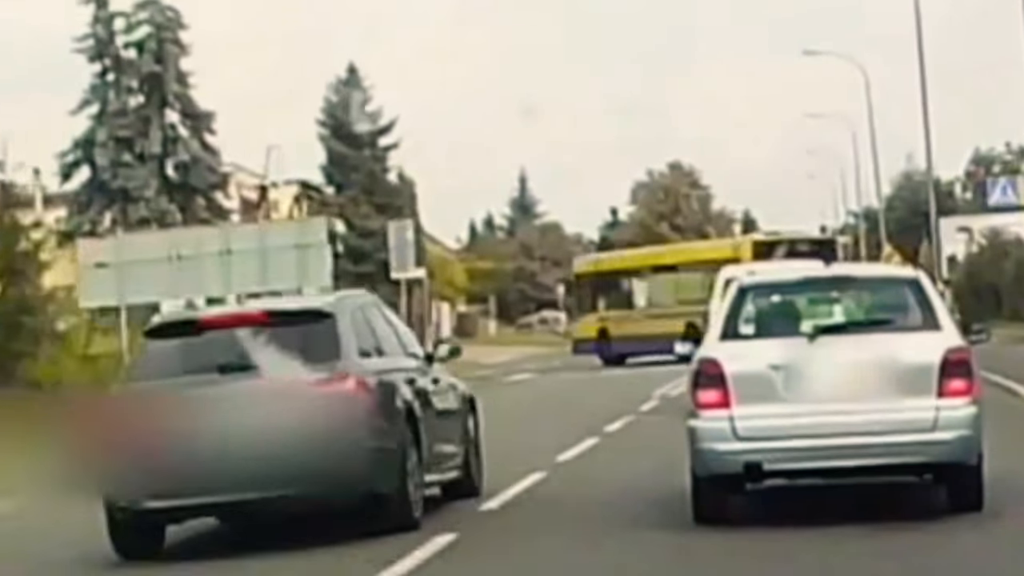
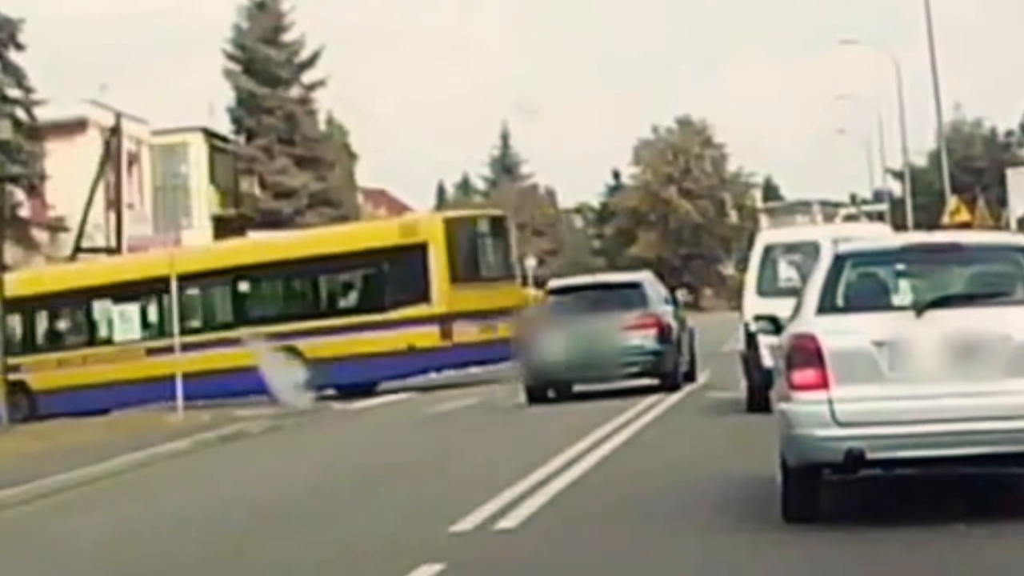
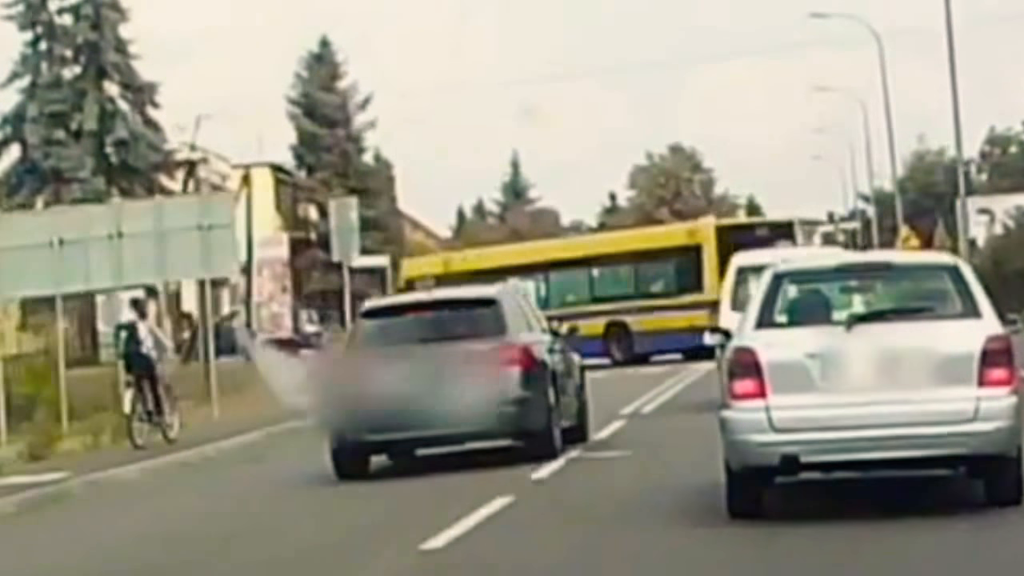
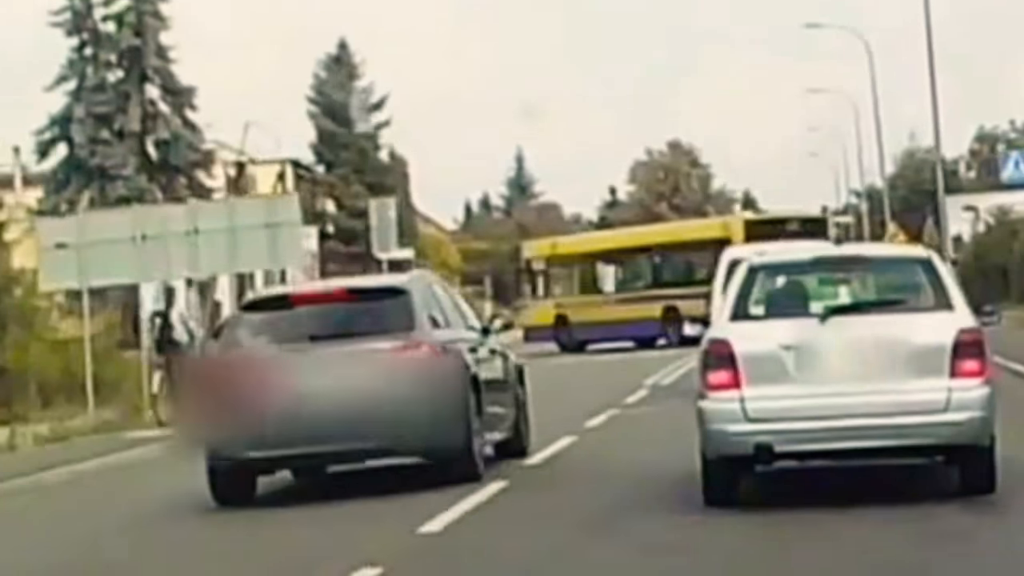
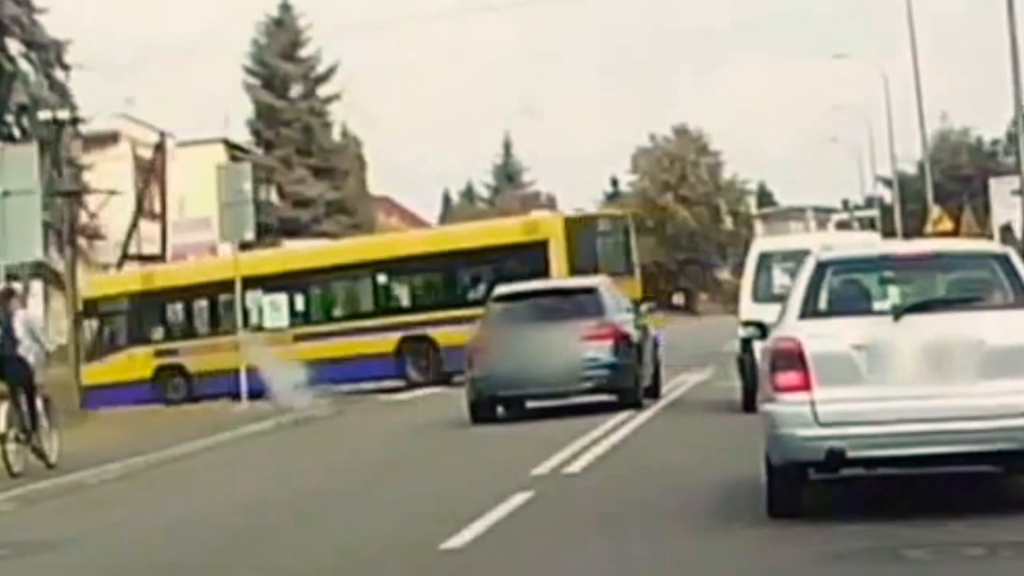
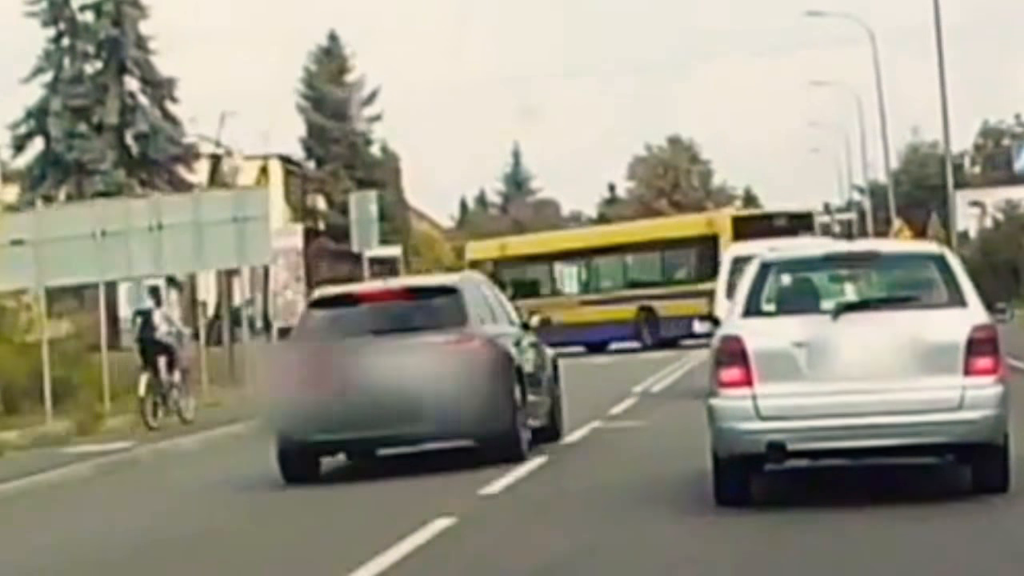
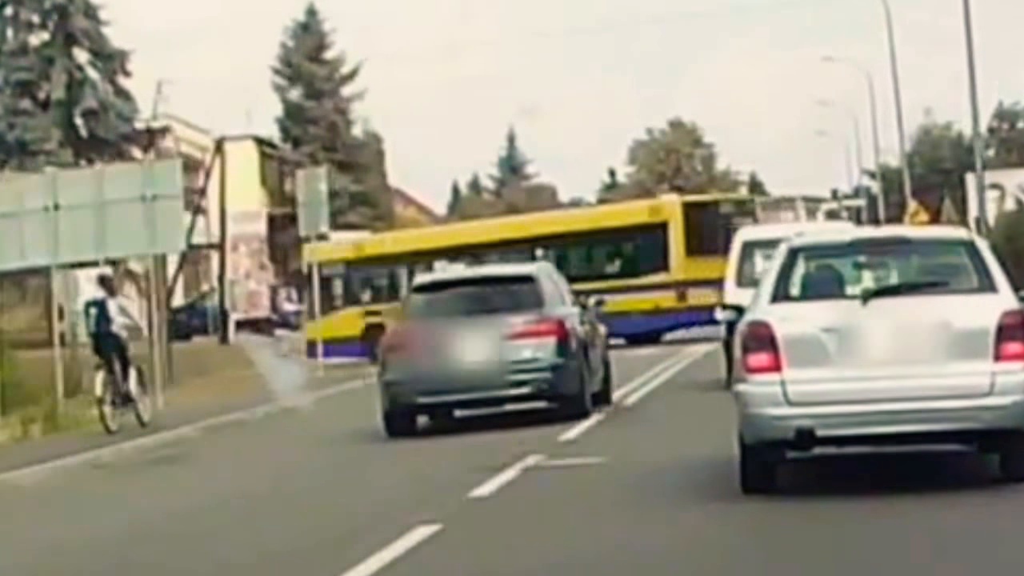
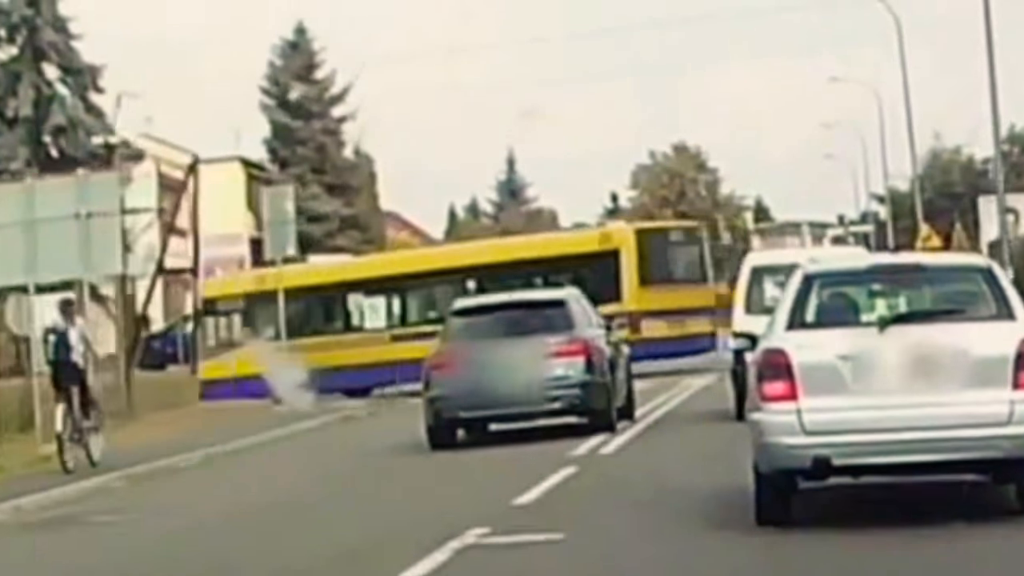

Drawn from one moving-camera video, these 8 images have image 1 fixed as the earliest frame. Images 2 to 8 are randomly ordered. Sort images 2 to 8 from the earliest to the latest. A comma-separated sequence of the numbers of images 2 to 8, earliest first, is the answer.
4, 6, 3, 7, 8, 5, 2
